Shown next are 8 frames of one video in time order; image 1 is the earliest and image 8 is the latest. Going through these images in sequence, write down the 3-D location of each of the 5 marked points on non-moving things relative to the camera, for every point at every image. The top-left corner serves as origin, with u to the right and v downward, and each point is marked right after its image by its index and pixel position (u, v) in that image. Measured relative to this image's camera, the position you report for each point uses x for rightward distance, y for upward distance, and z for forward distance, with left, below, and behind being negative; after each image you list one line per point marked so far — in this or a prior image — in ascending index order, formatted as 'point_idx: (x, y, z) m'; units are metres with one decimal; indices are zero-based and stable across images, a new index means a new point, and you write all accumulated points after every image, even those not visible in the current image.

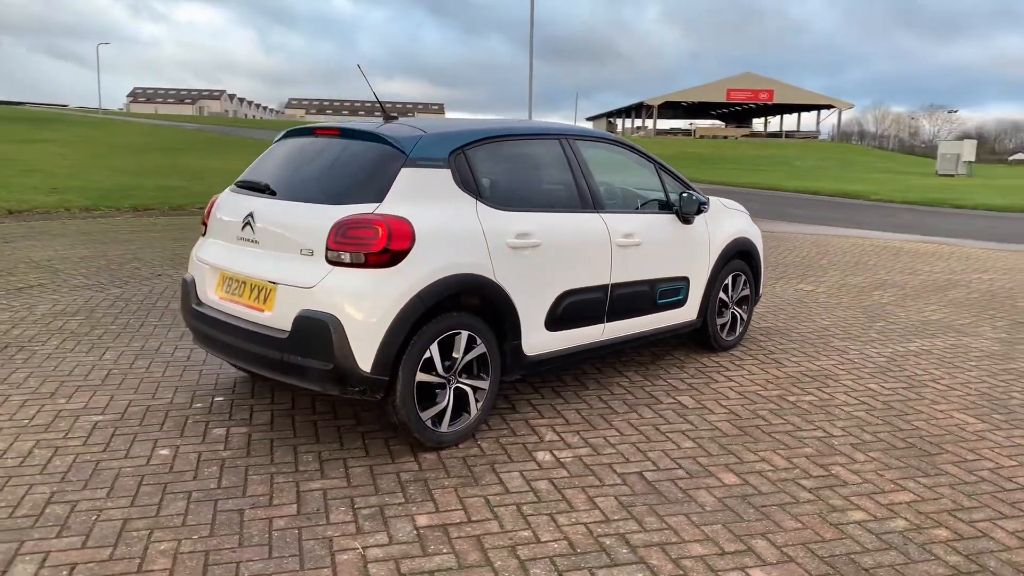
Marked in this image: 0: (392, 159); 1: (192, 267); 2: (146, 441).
0: (-0.5, +0.6, +3.8) m
1: (-1.7, +0.1, +4.3) m
2: (-1.7, -0.7, +3.8) m
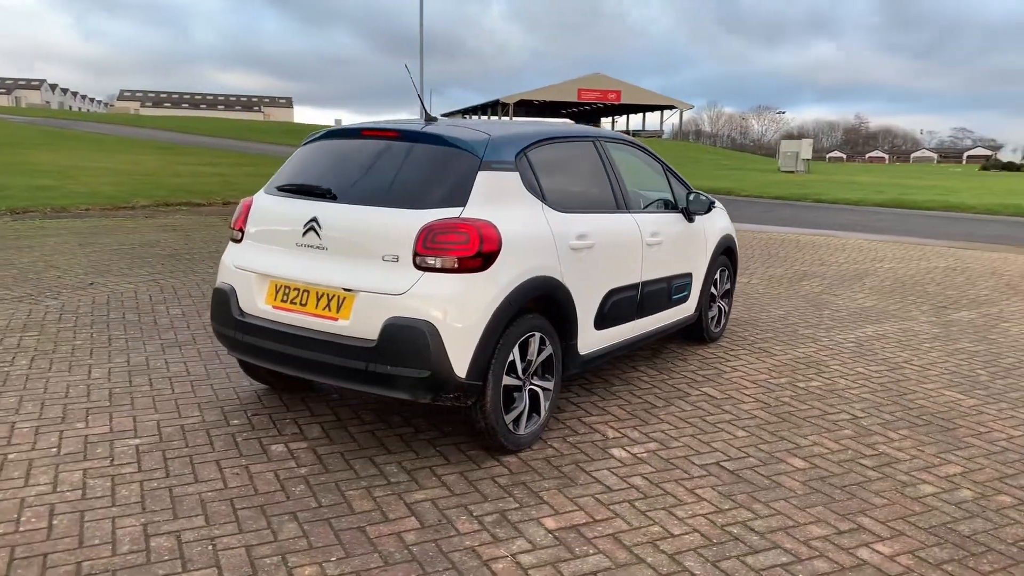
0: (-0.2, +0.6, +3.7) m
1: (-1.4, +0.1, +4.0) m
2: (-1.3, -0.8, +3.6) m
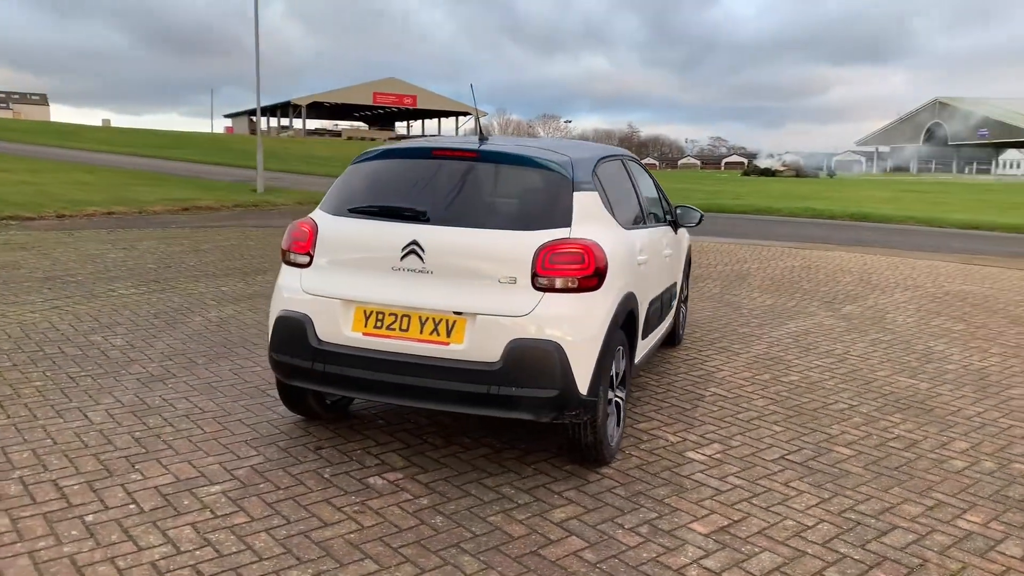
0: (+0.2, +0.5, +3.8) m
1: (-1.0, -0.1, +3.8) m
2: (-0.8, -0.9, +3.4) m
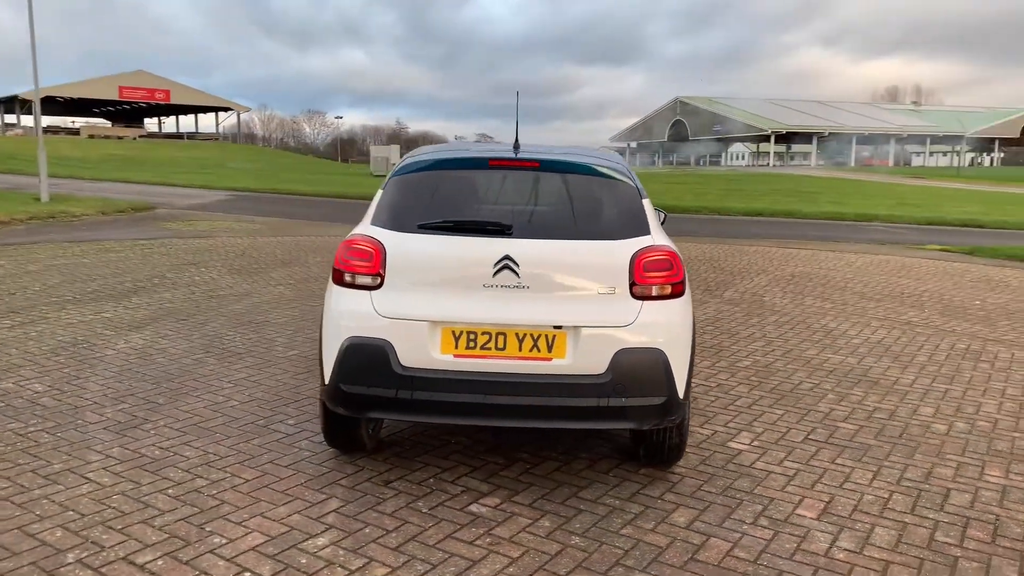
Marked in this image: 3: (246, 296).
0: (+0.5, +0.5, +3.8) m
1: (-0.6, -0.2, +3.5) m
2: (-0.3, -1.0, +3.2) m
3: (-2.7, -0.1, +8.2) m
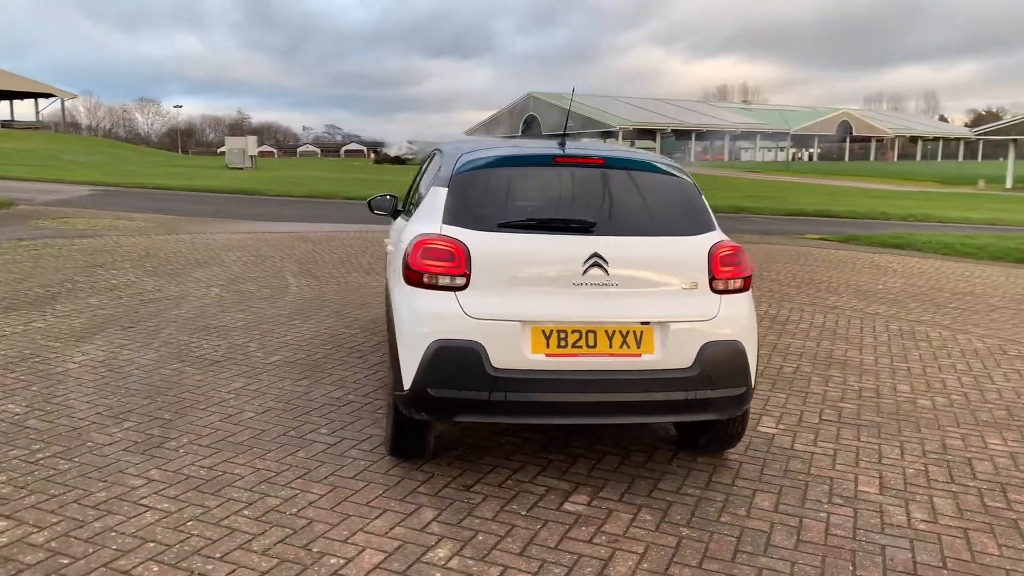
0: (+0.8, +0.5, +3.9) m
1: (-0.2, -0.2, +3.4) m
2: (+0.2, -1.0, +3.1) m
3: (-3.1, -0.1, +7.7) m
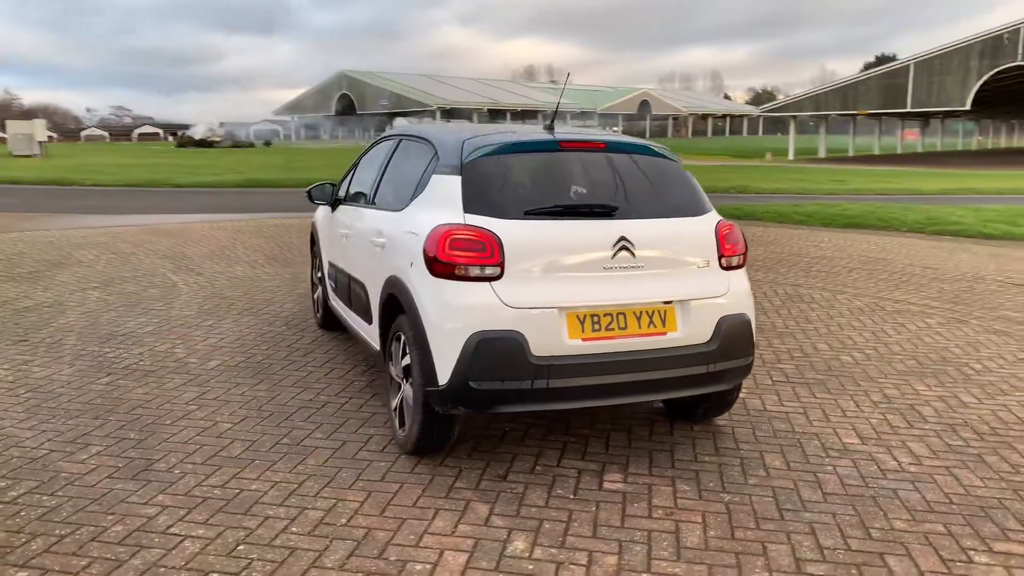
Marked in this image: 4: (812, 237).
0: (+0.8, +0.6, +4.1) m
1: (-0.1, -0.1, +3.3) m
2: (+0.4, -0.9, +3.2) m
3: (-3.8, -0.2, +6.9) m
4: (+4.7, +0.8, +12.7) m
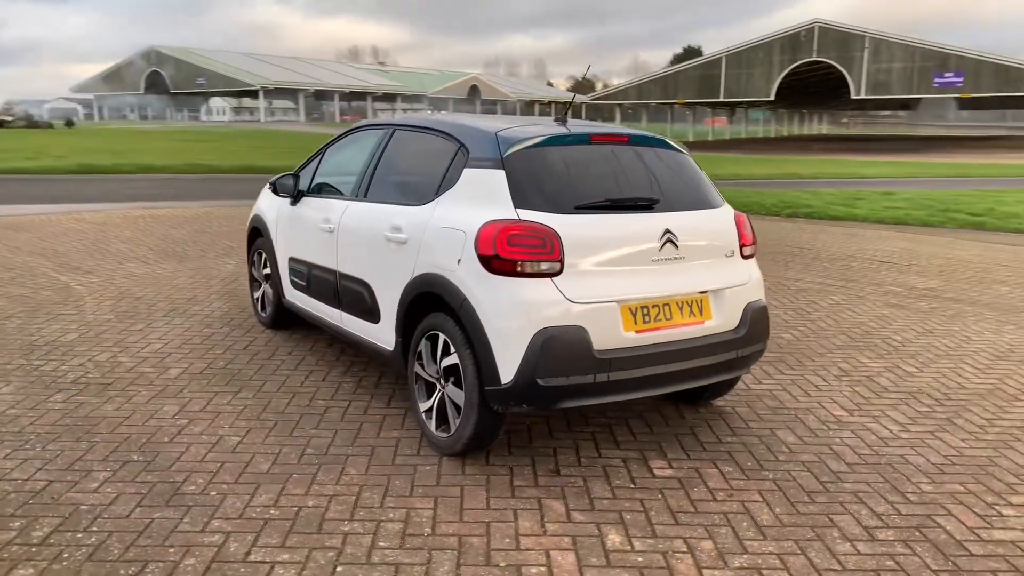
0: (+0.9, +0.7, +4.2) m
1: (+0.2, -0.1, +3.3) m
2: (+0.8, -0.9, +3.3) m
3: (-4.2, -0.2, +6.0) m
4: (+2.9, +1.1, +13.4) m
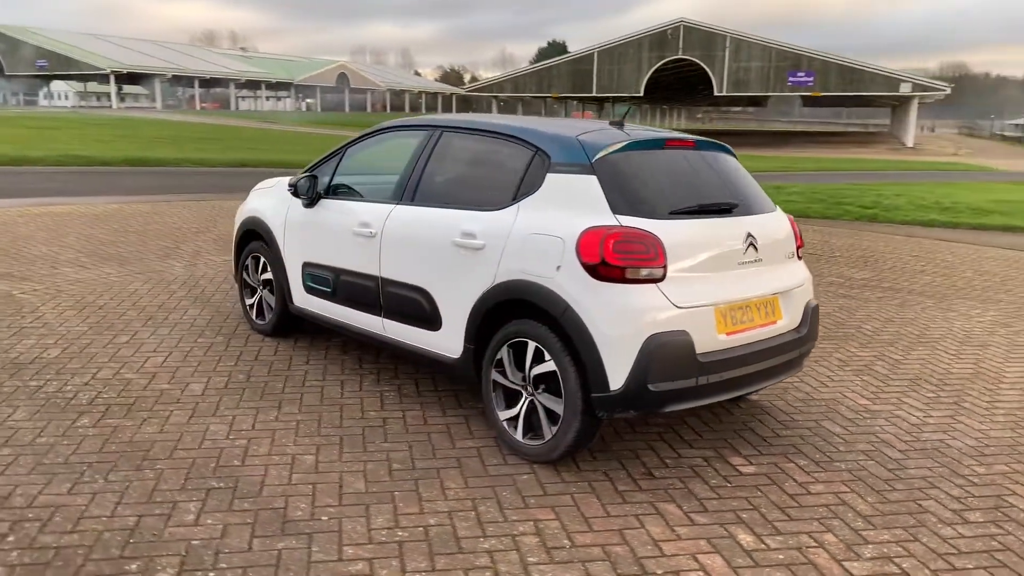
0: (+1.2, +0.6, +4.3) m
1: (+0.6, -0.1, +3.4) m
2: (+1.2, -0.9, +3.5) m
3: (-4.1, -0.3, +5.3) m
4: (+1.7, +1.2, +13.8) m
